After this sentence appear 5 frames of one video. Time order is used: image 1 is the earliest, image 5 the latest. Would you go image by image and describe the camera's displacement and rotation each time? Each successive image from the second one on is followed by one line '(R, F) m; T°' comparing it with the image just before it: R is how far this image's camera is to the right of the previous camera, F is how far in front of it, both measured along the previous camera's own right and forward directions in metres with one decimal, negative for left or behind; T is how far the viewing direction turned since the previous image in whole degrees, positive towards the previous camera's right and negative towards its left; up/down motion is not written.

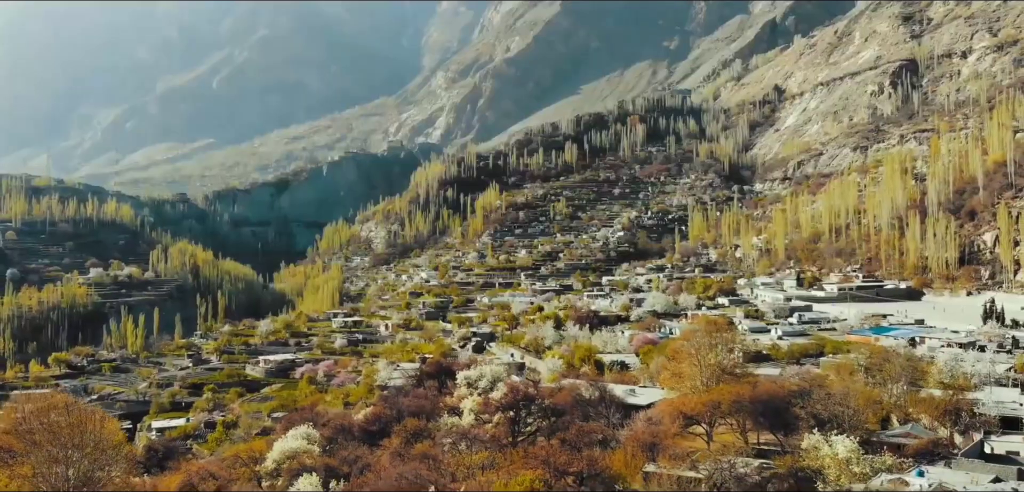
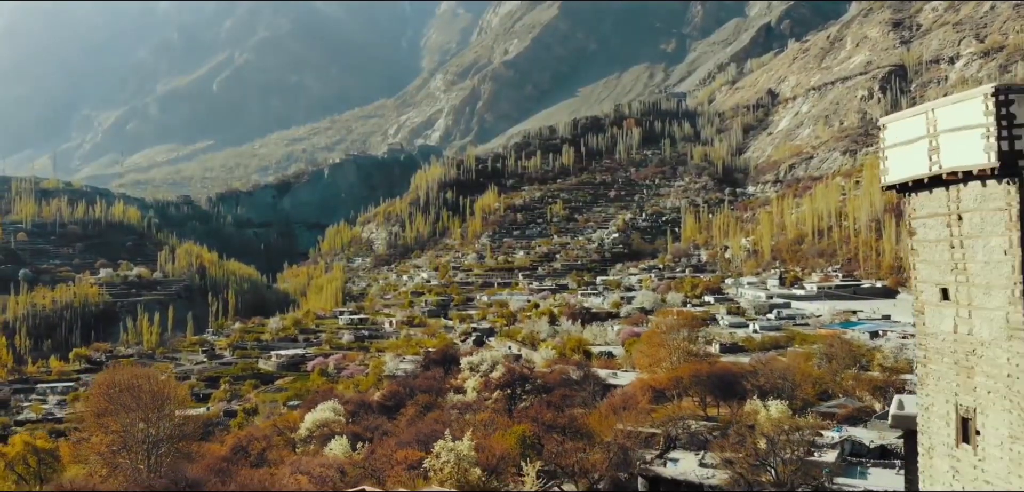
(0.0, -3.7) m; 0°
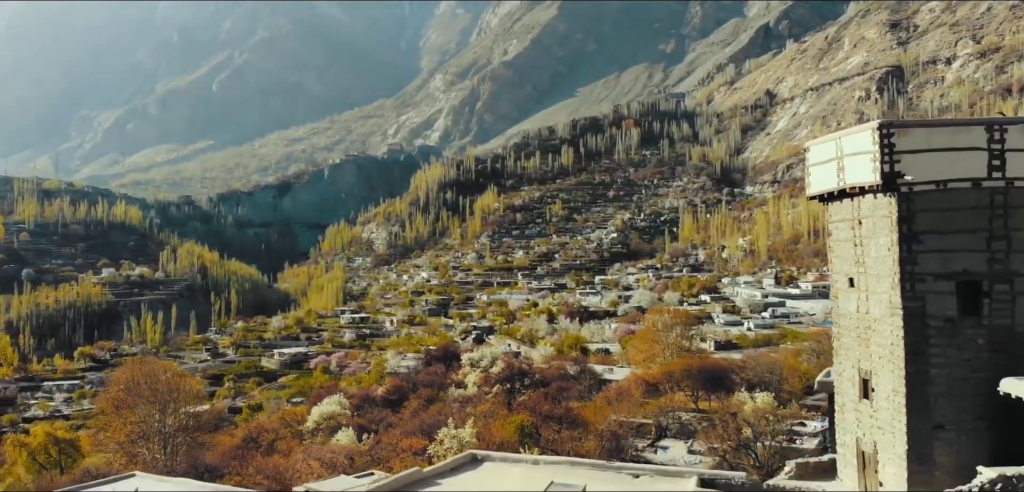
(0.0, -1.0) m; 0°
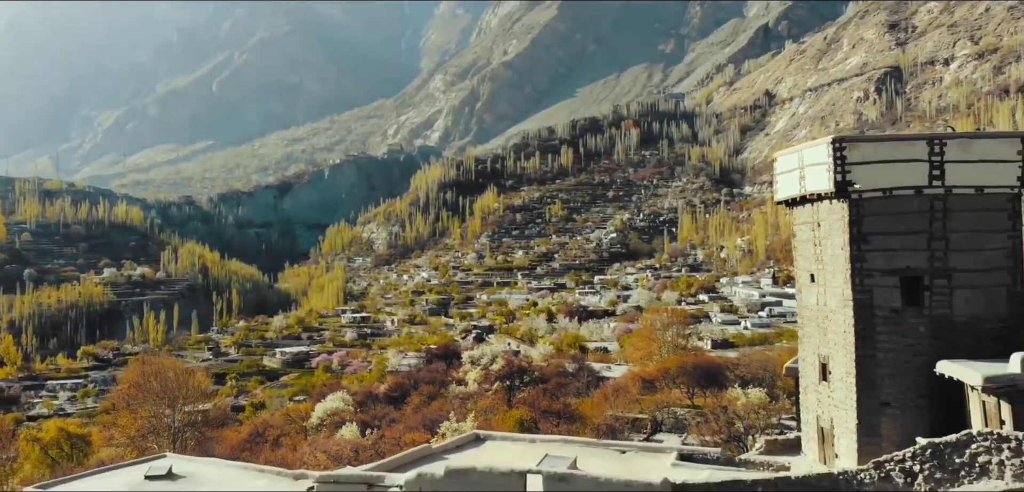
(0.0, -0.6) m; 0°
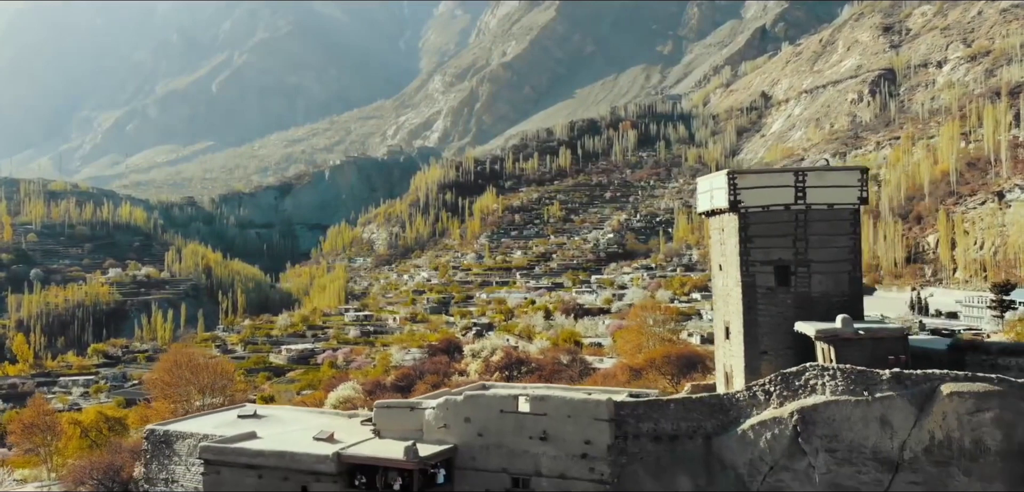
(0.0, -2.1) m; 0°
